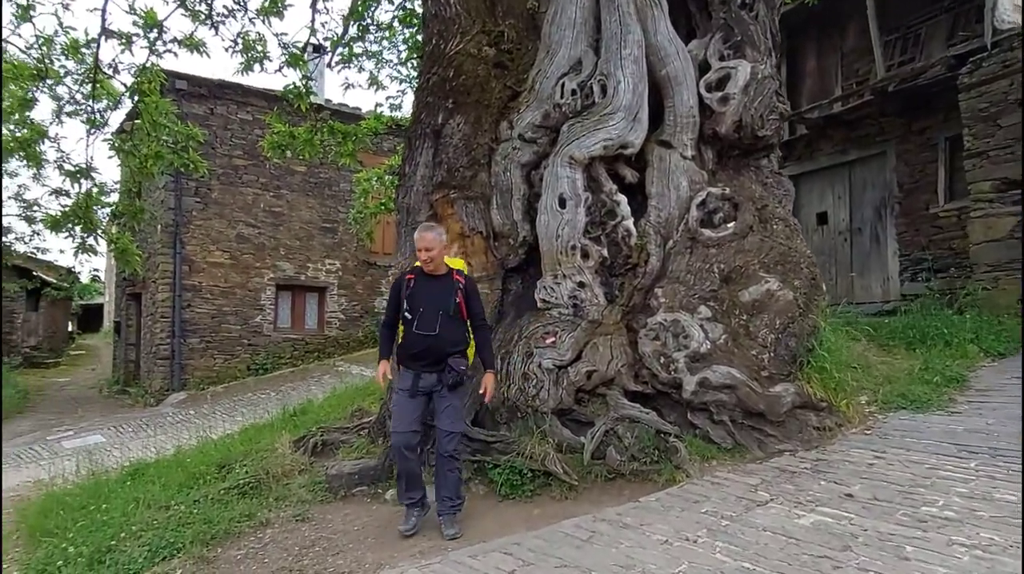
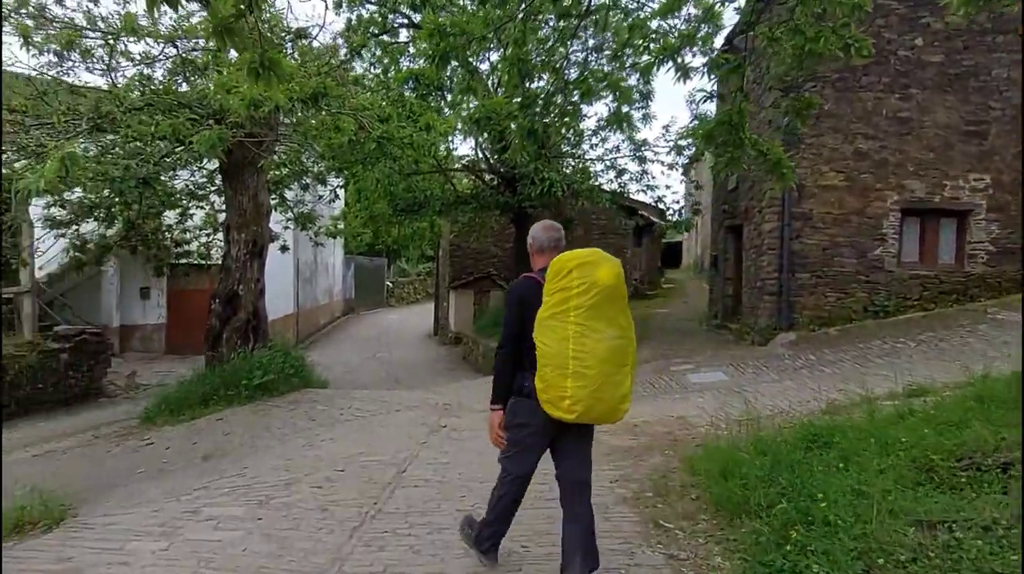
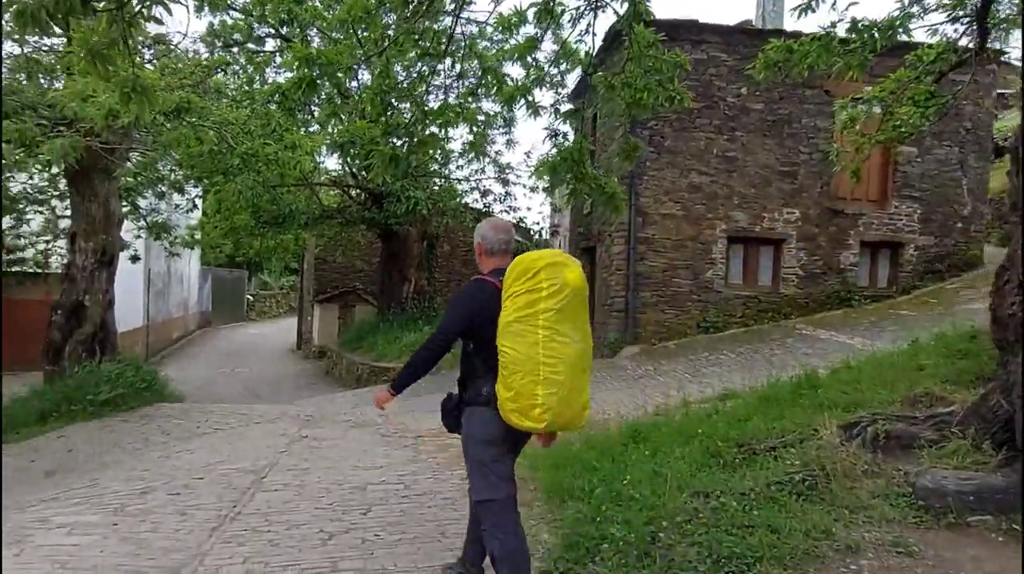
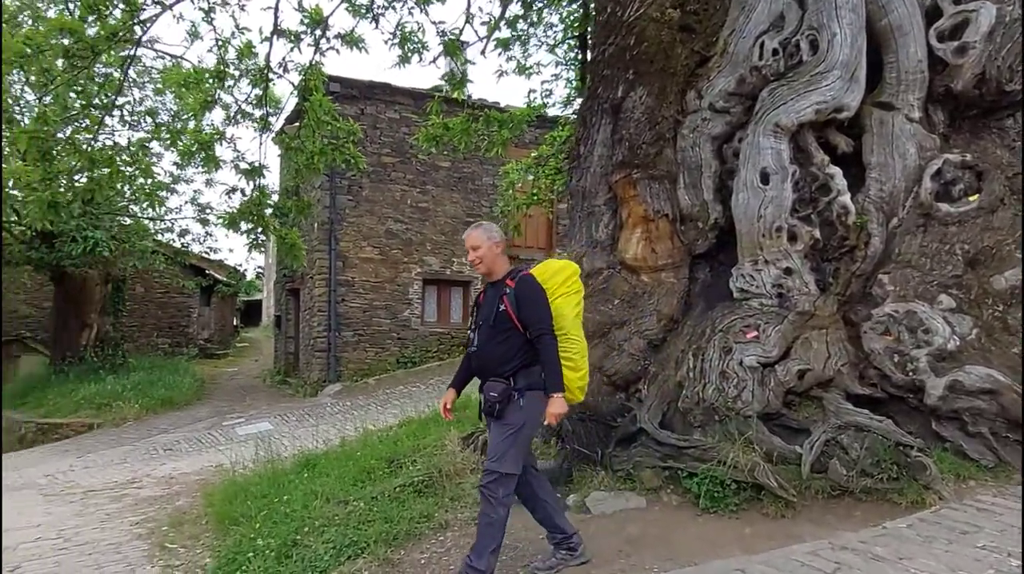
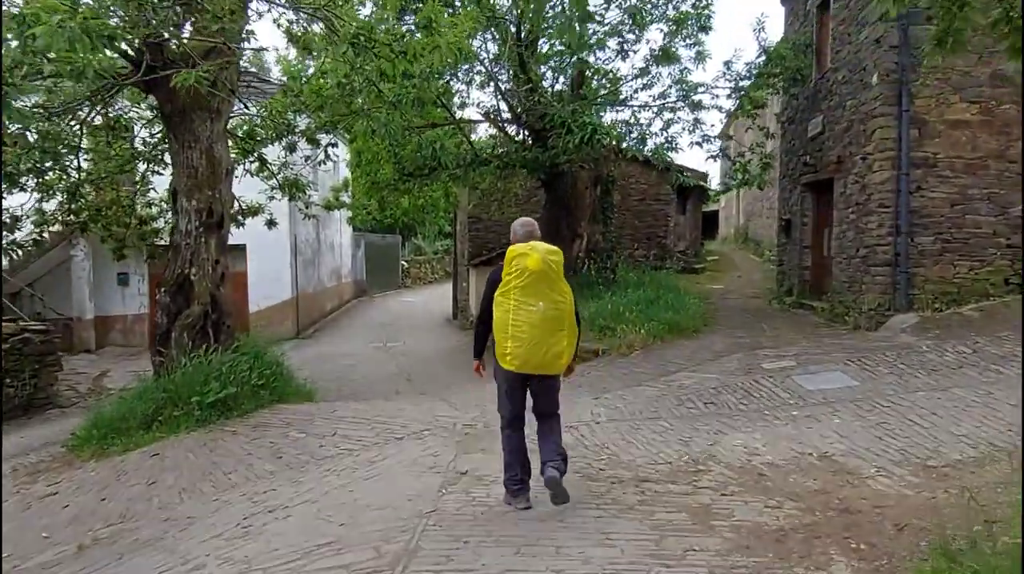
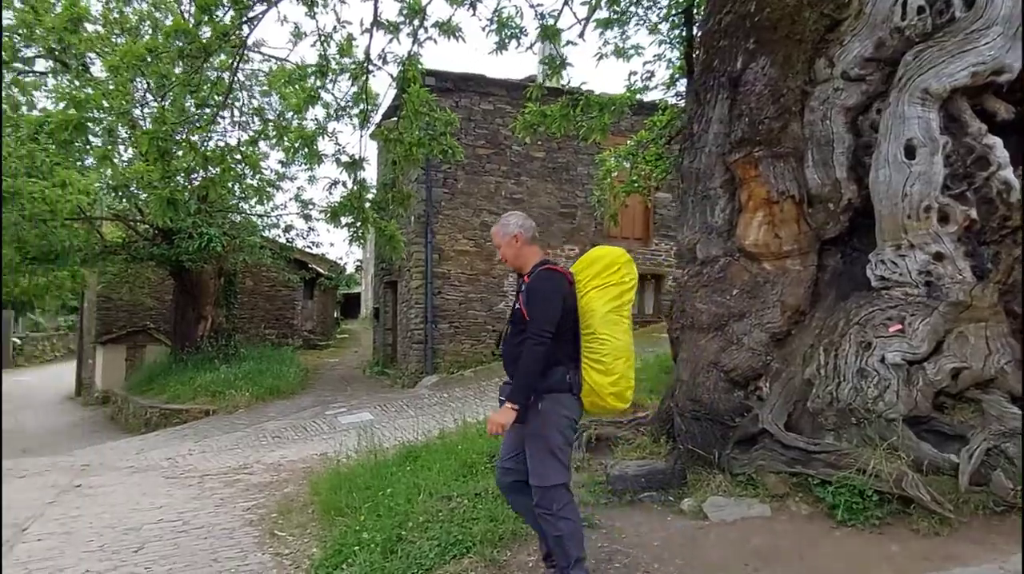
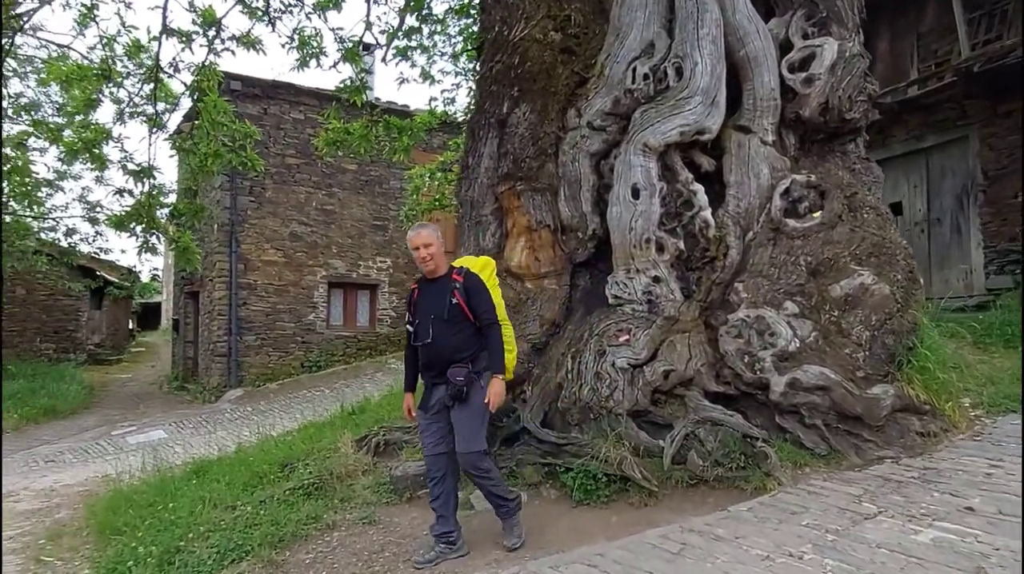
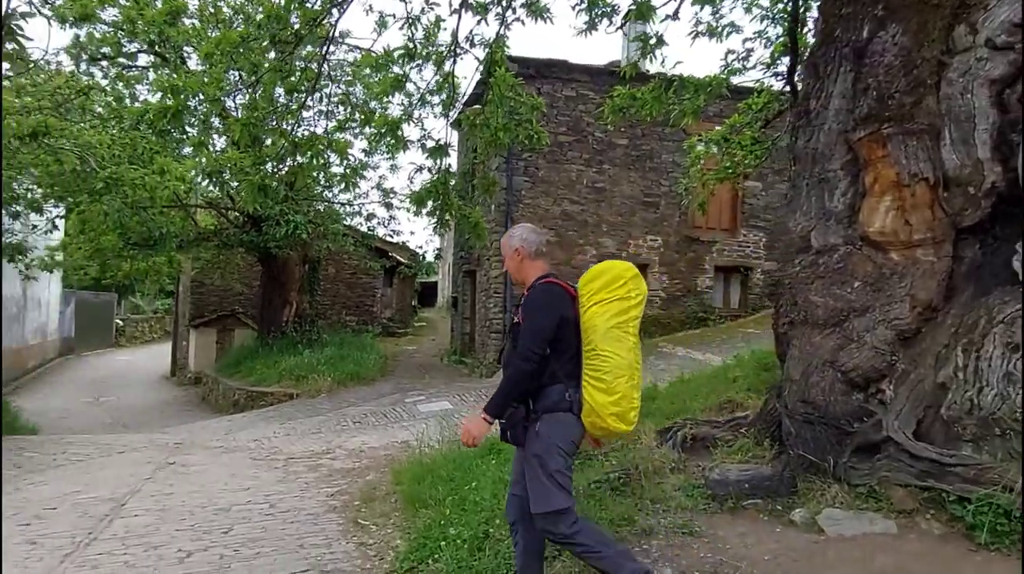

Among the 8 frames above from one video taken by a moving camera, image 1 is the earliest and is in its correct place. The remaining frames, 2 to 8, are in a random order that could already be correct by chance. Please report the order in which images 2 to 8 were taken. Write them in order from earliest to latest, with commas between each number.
7, 4, 6, 8, 3, 2, 5
